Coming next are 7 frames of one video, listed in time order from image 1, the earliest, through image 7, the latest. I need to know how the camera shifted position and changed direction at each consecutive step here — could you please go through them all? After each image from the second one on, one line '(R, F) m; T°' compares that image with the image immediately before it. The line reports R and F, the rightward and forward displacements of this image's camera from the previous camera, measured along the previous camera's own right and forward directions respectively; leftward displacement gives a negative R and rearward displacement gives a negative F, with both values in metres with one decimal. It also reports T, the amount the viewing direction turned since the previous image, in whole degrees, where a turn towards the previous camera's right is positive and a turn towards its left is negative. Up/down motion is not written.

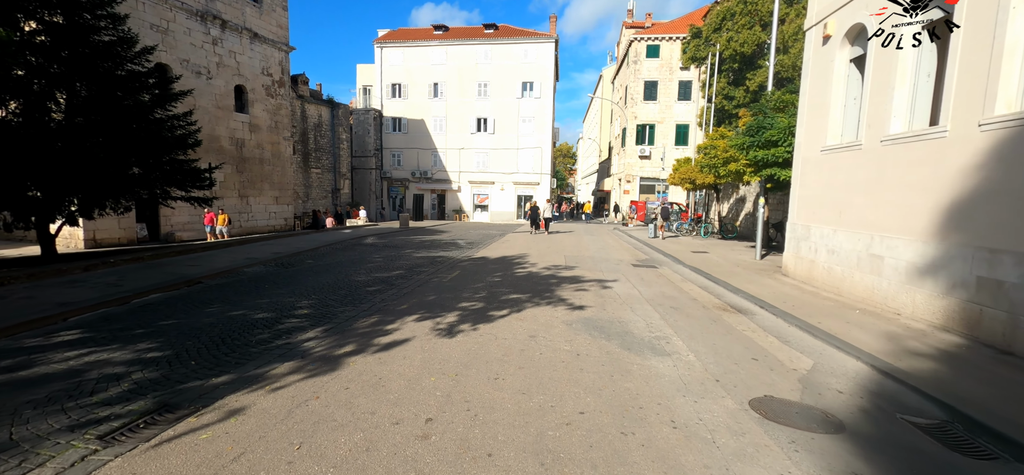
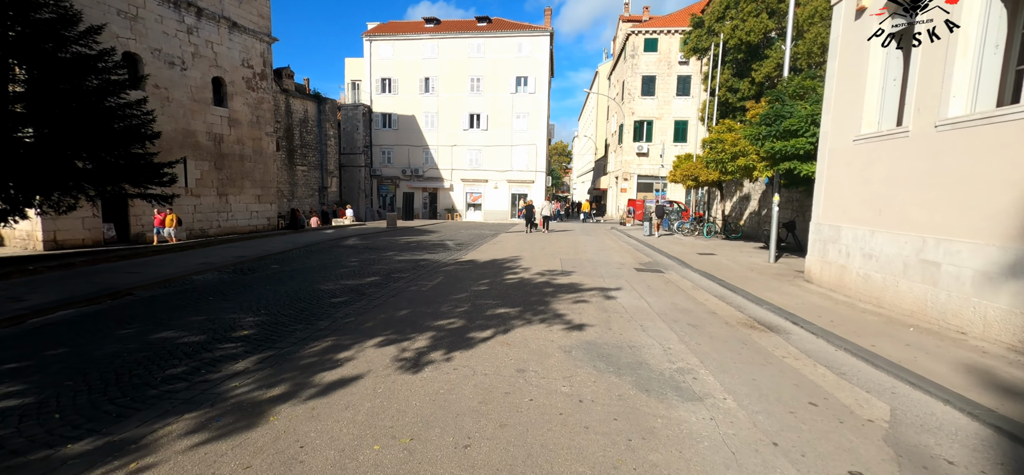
(+0.1, +1.1) m; +1°
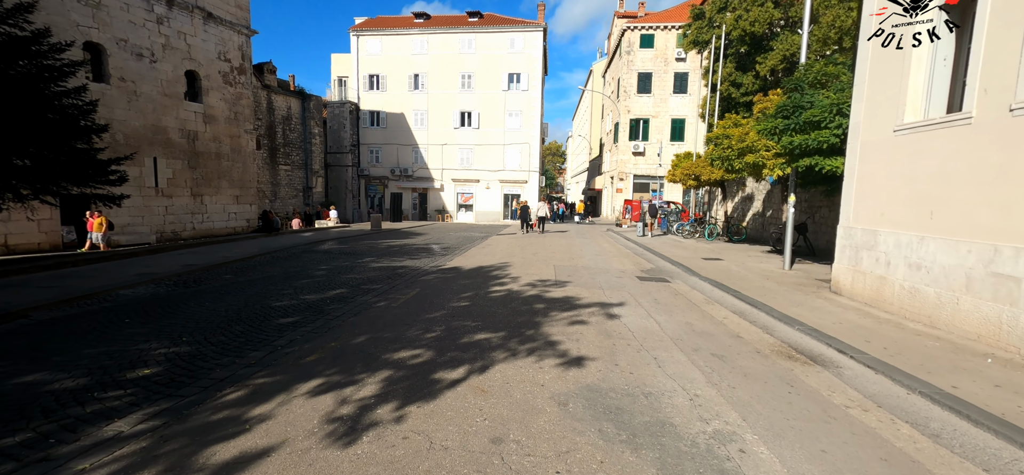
(+0.1, +1.1) m; +1°
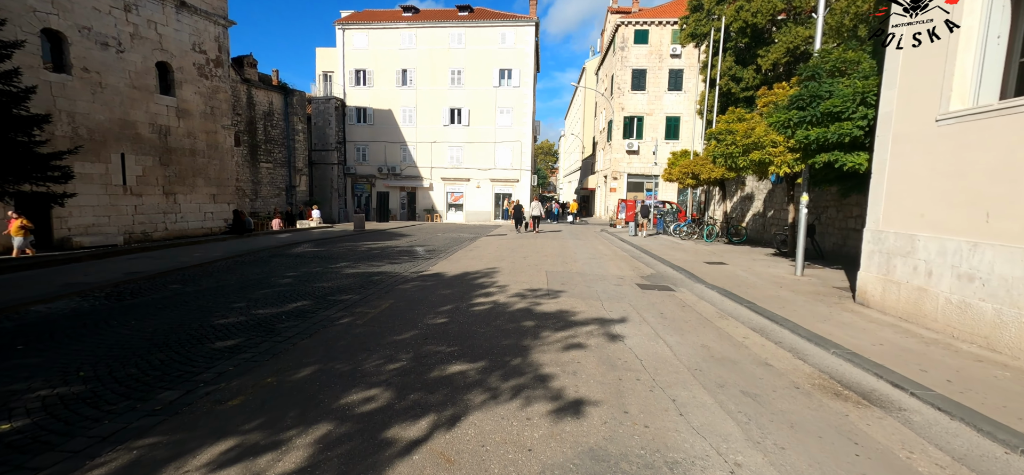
(+0.1, +0.9) m; +1°
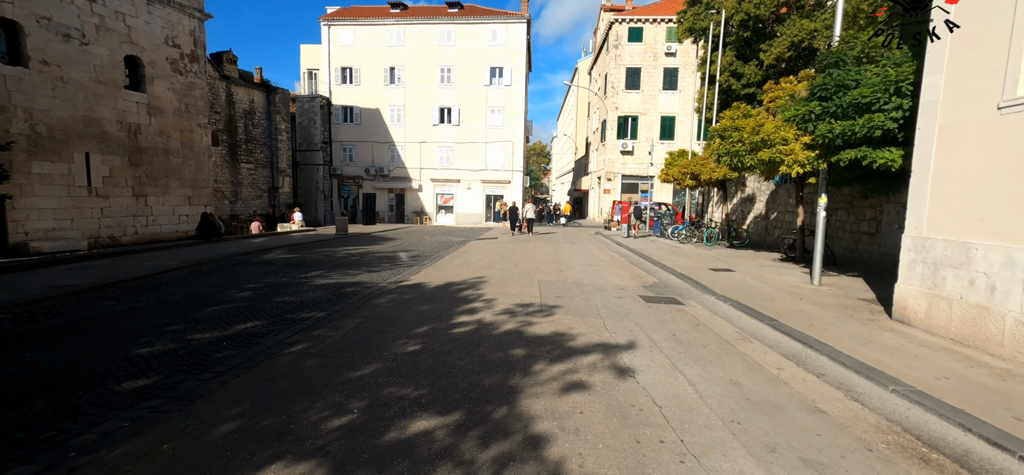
(+0.1, +0.9) m; +1°
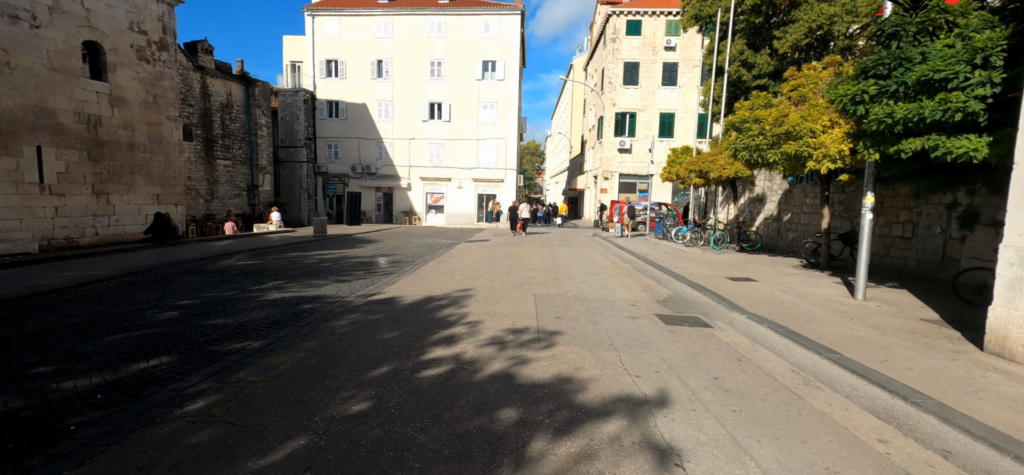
(0.0, +1.3) m; +1°
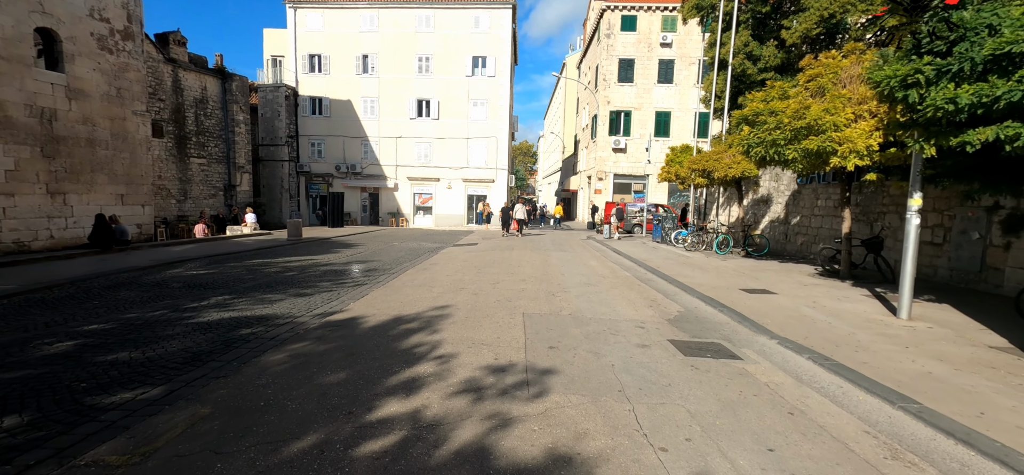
(+0.1, +1.1) m; +1°
